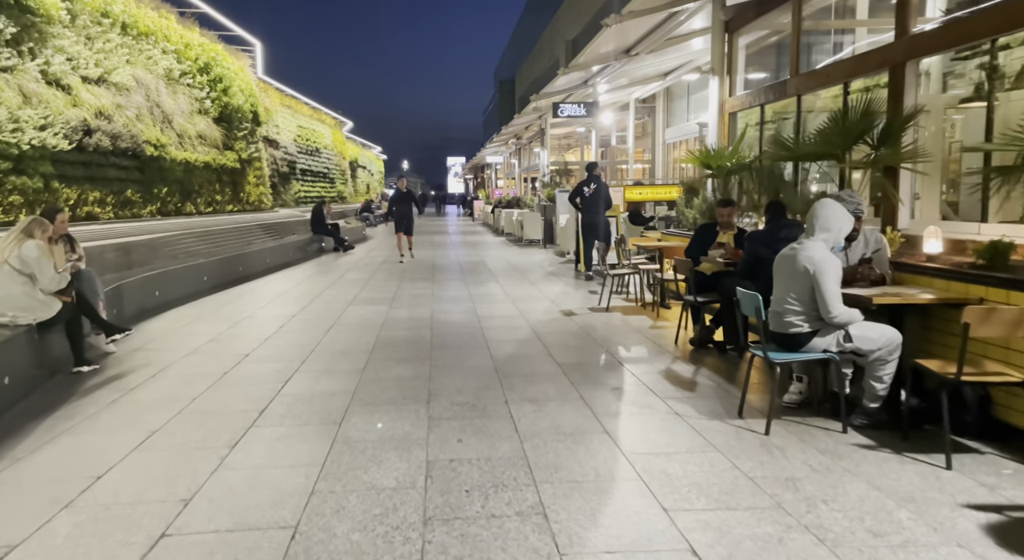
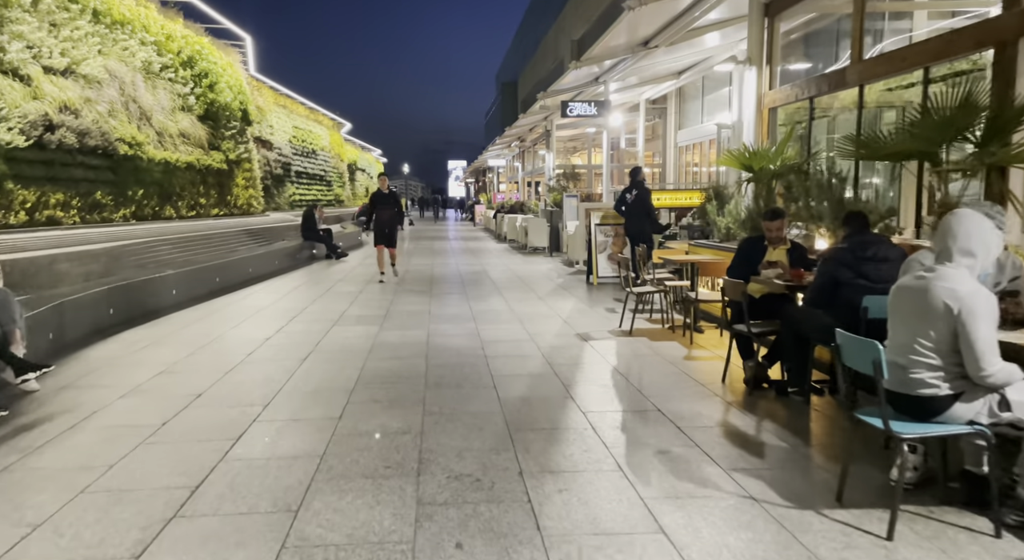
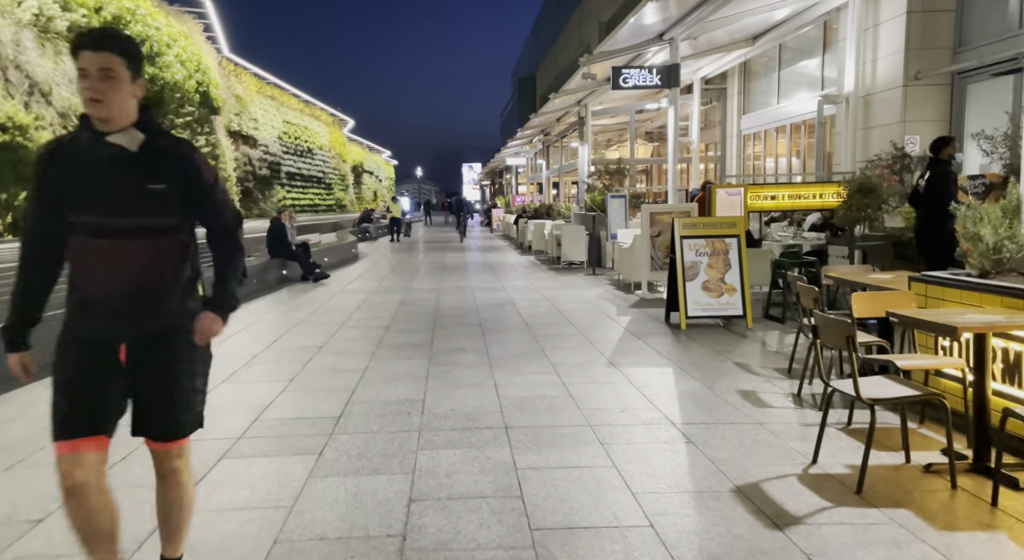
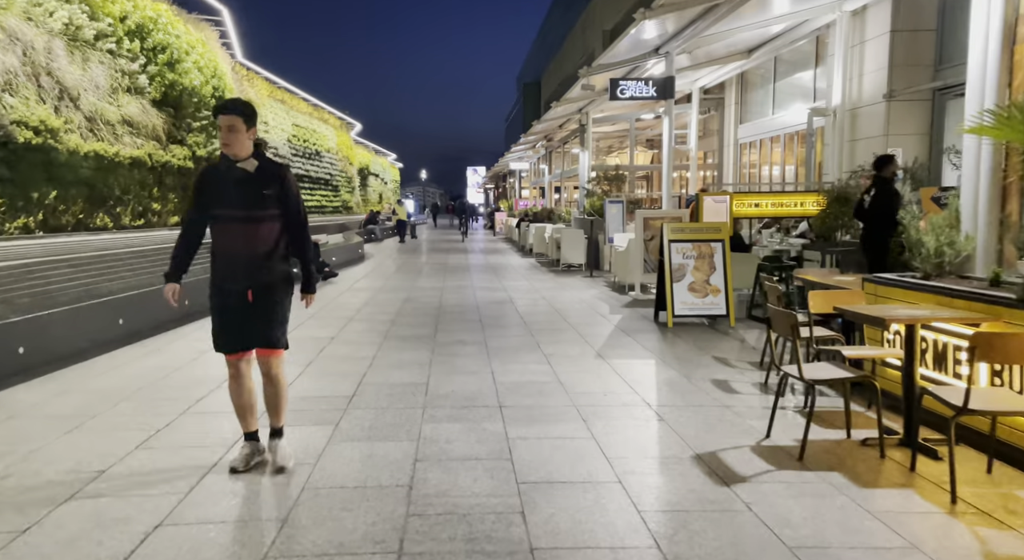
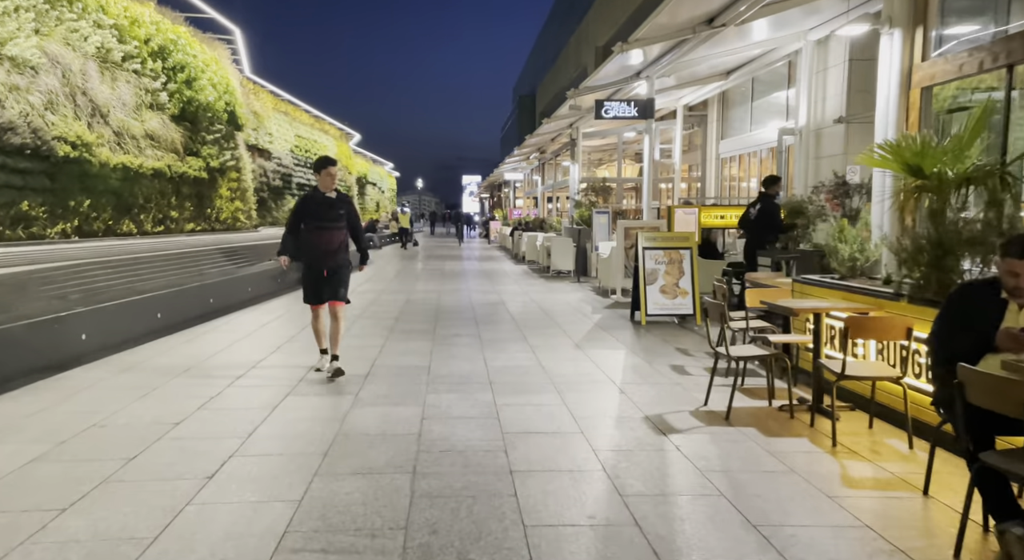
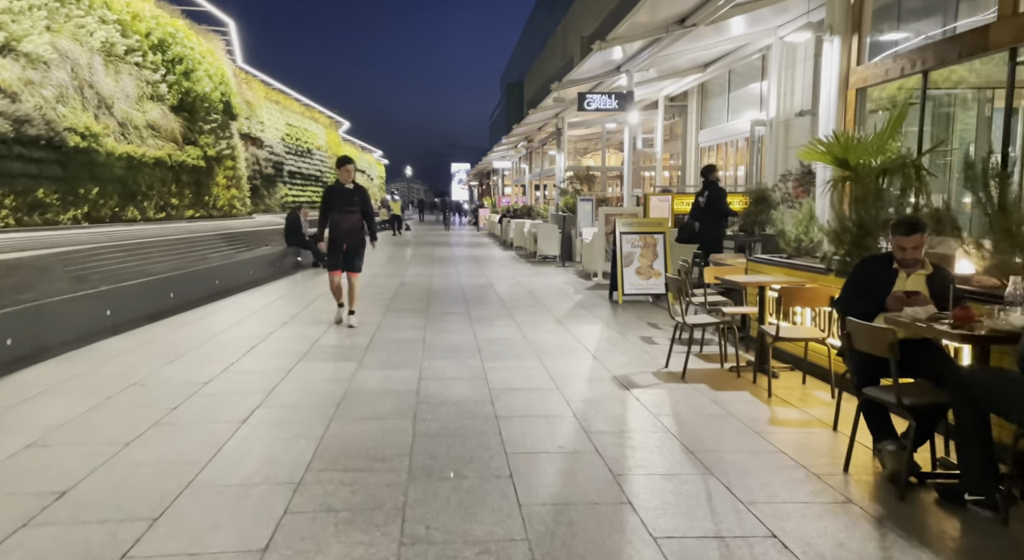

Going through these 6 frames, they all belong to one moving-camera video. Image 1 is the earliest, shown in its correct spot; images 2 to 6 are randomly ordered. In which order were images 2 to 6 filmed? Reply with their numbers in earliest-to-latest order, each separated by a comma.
2, 6, 5, 4, 3
